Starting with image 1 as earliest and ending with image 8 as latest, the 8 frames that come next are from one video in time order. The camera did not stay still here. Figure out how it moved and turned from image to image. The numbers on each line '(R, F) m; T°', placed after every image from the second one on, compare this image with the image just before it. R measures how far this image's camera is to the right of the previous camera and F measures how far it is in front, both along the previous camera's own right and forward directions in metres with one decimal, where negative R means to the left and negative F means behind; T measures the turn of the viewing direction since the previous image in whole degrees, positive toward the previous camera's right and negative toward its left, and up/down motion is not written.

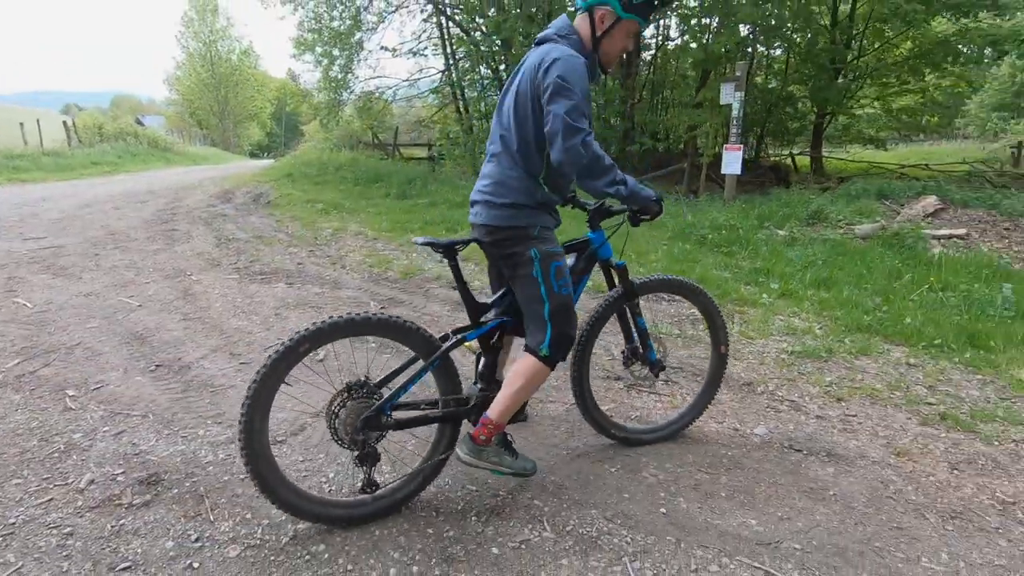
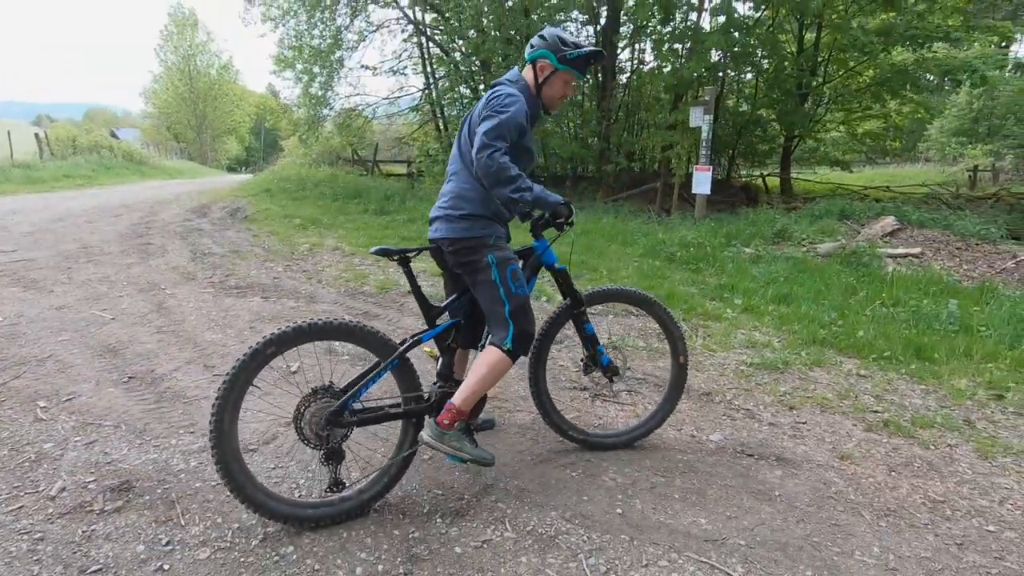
(+0.1, -0.1) m; +2°
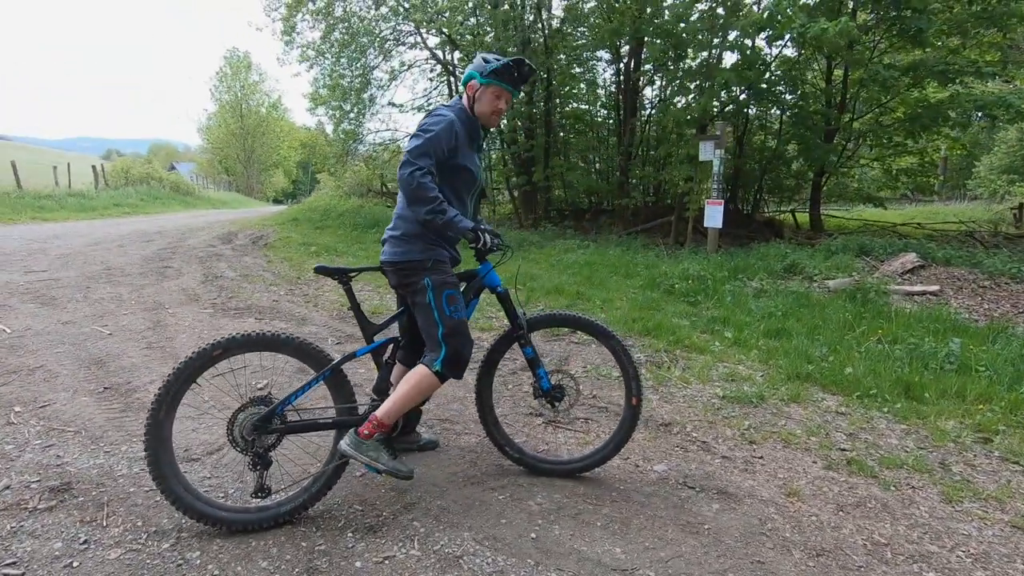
(+0.5, 0.0) m; -4°
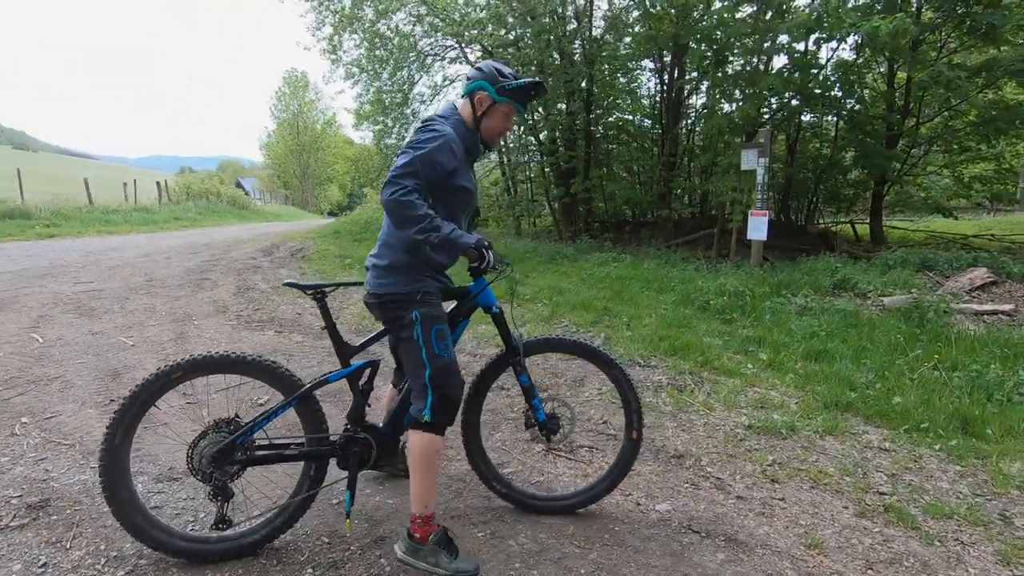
(+0.3, +0.2) m; -5°
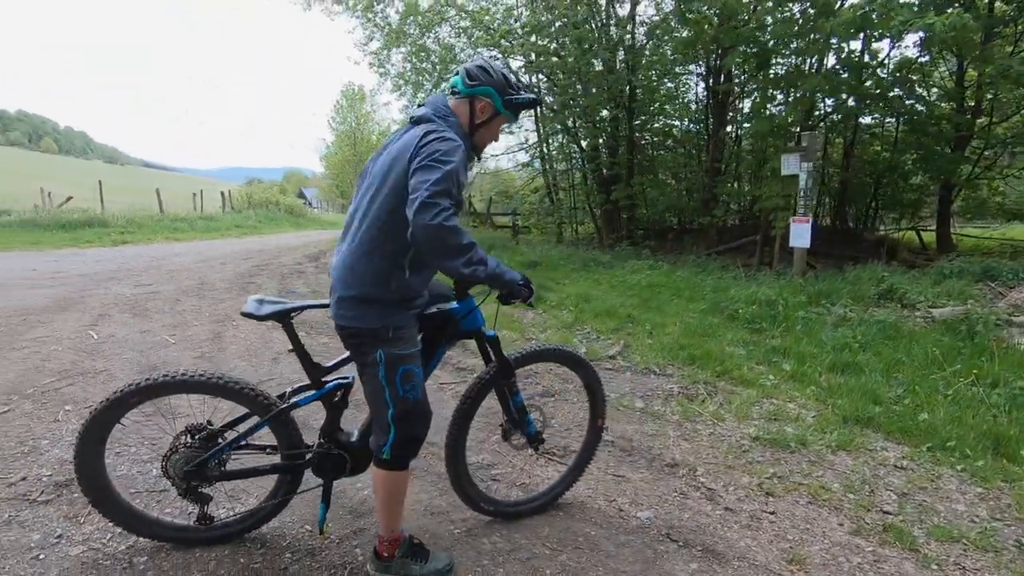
(+0.3, 0.0) m; -5°
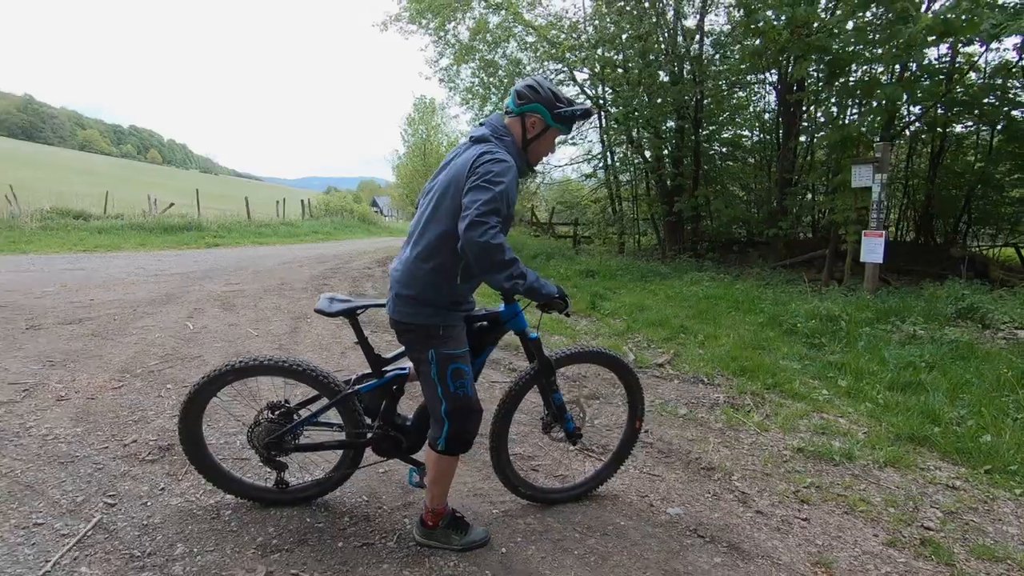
(+0.1, -0.2) m; -7°
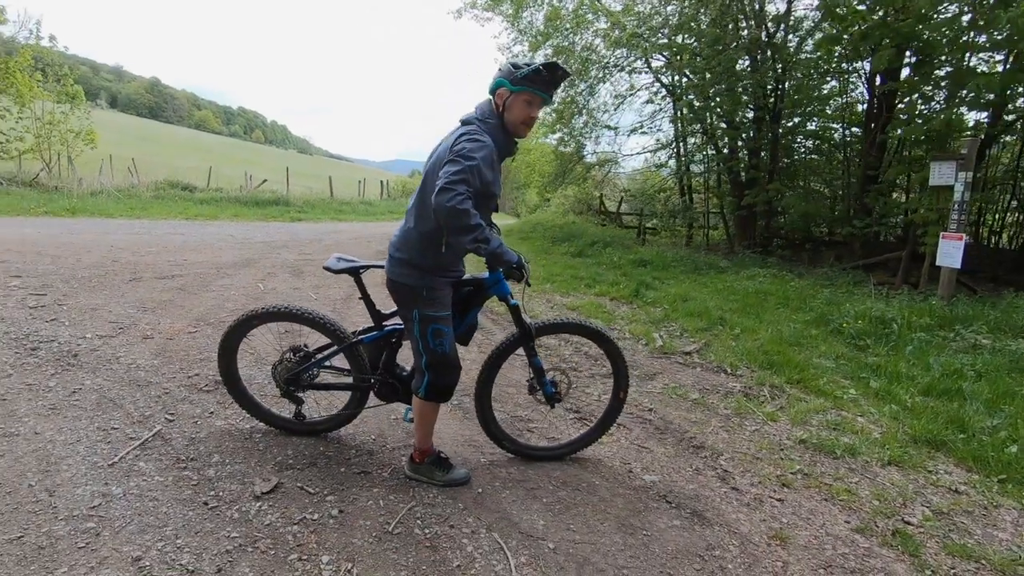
(+0.4, -0.2) m; -8°
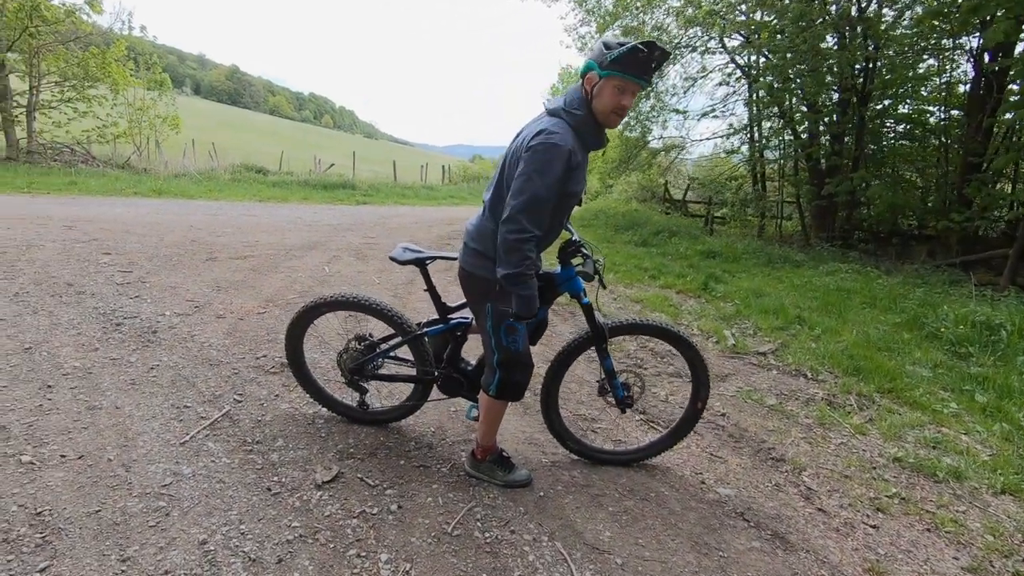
(-0.1, +0.1) m; -6°
